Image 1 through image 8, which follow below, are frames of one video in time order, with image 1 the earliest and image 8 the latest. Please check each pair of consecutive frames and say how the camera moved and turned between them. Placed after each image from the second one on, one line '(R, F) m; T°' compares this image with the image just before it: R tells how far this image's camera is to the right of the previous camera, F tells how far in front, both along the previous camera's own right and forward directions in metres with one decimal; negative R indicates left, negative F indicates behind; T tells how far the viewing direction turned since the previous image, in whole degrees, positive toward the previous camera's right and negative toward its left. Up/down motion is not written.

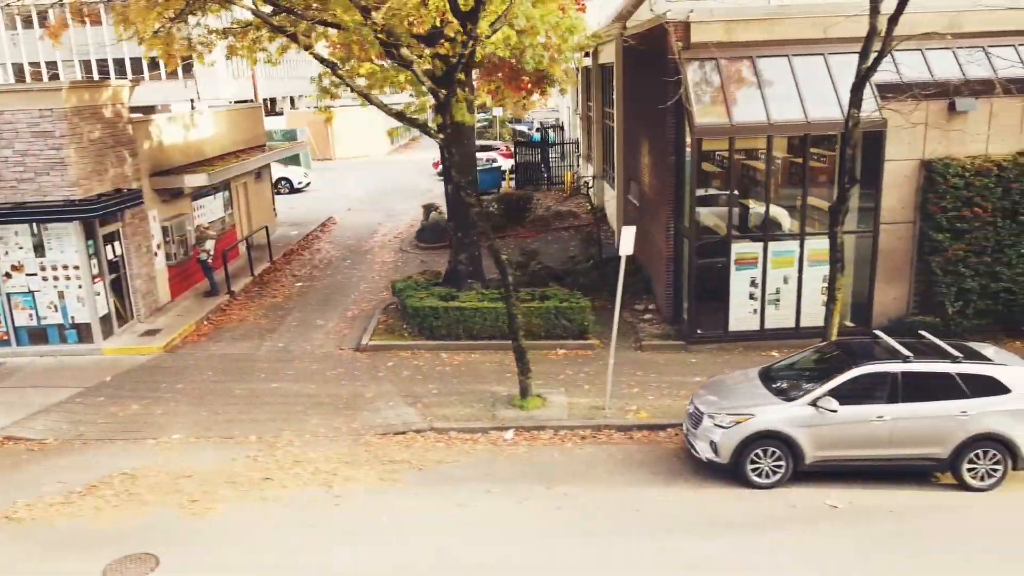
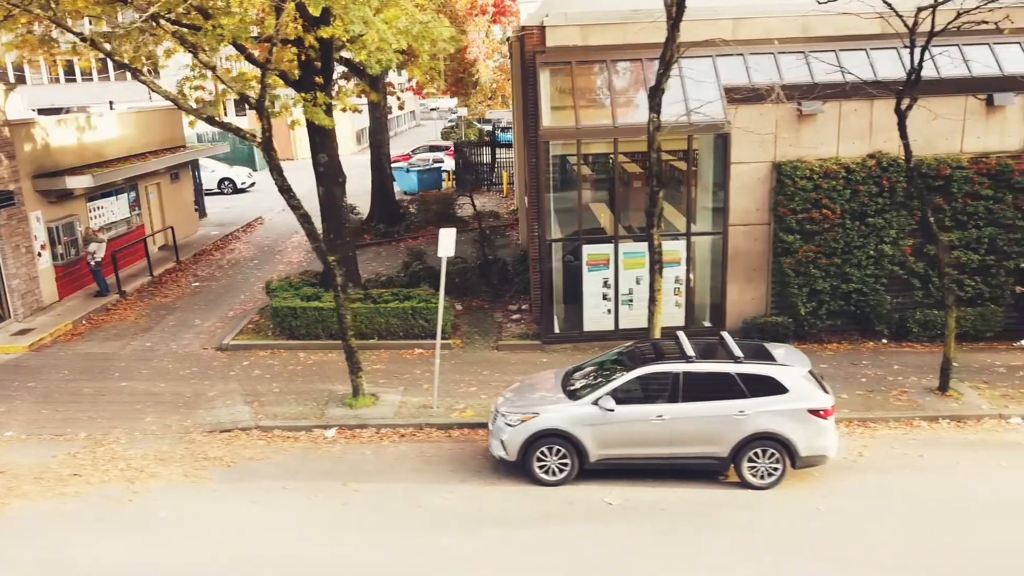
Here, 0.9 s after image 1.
(+2.3, -0.2) m; 0°
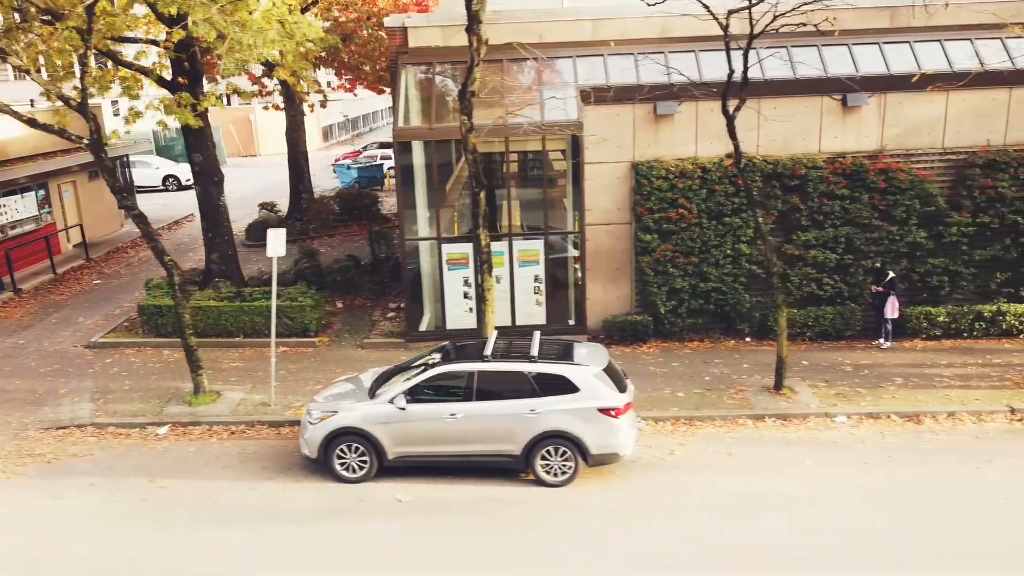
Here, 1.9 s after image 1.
(+2.2, -0.1) m; 0°
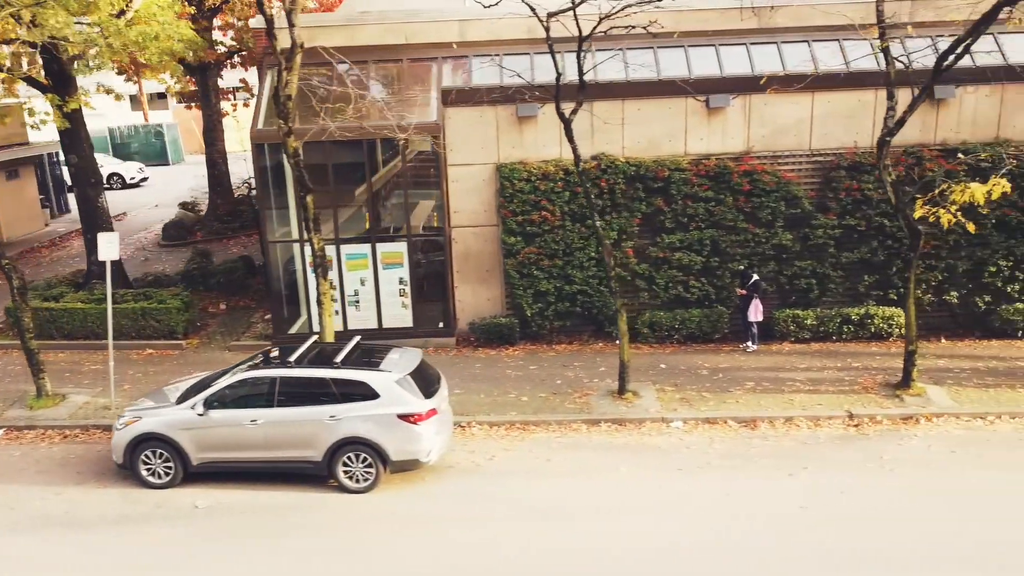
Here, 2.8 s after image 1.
(+2.2, +0.1) m; 0°
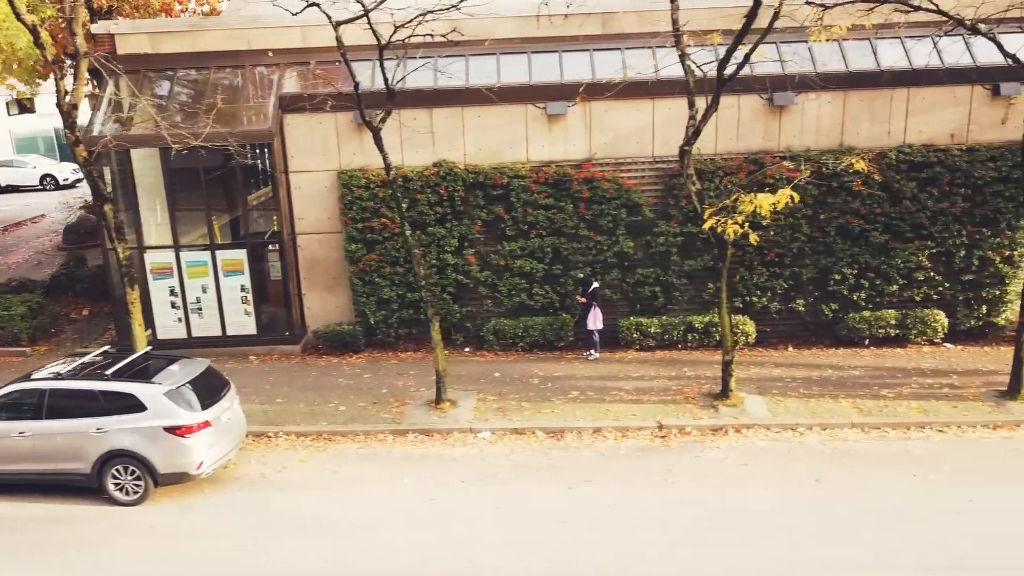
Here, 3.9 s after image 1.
(+2.5, +0.1) m; 0°
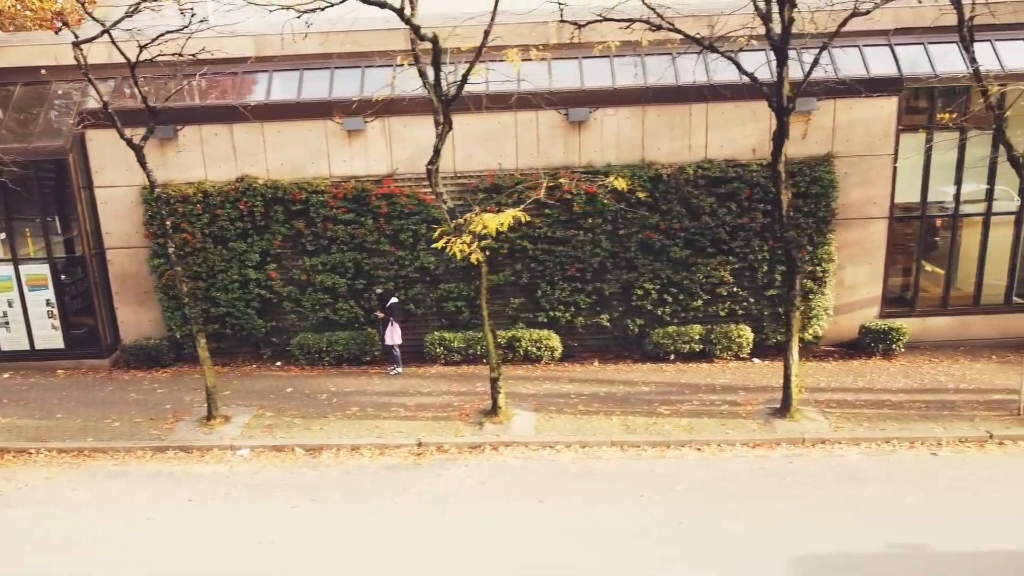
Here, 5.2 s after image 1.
(+3.2, 0.0) m; 0°
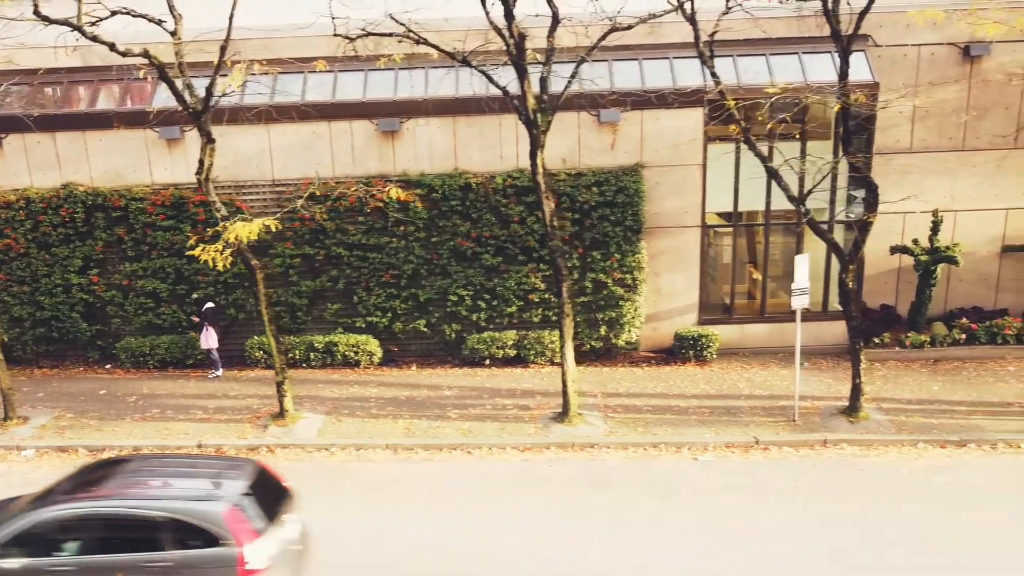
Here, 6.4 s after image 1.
(+3.0, -0.3) m; 0°
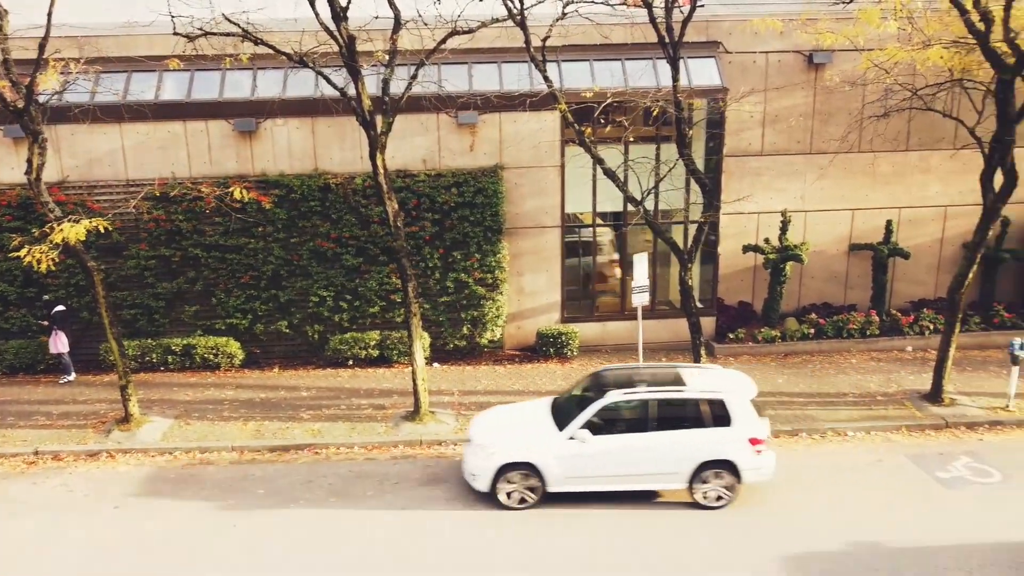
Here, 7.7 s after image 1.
(+1.1, -0.2) m; +5°
